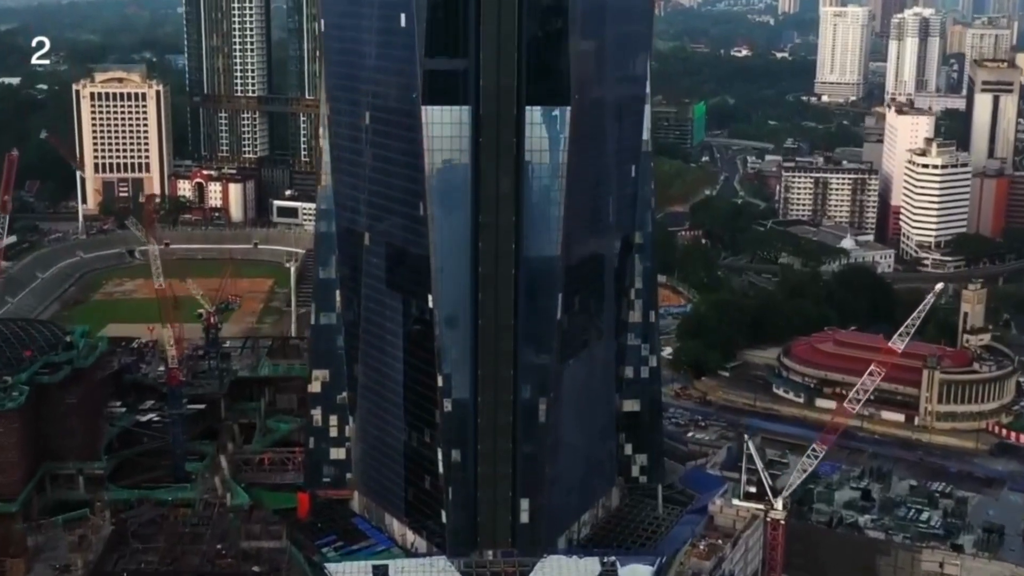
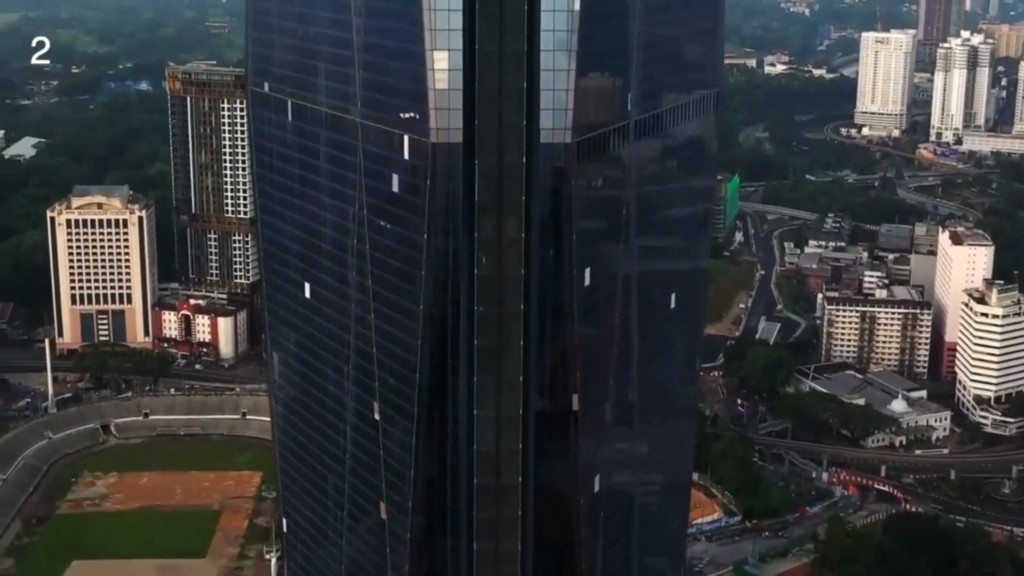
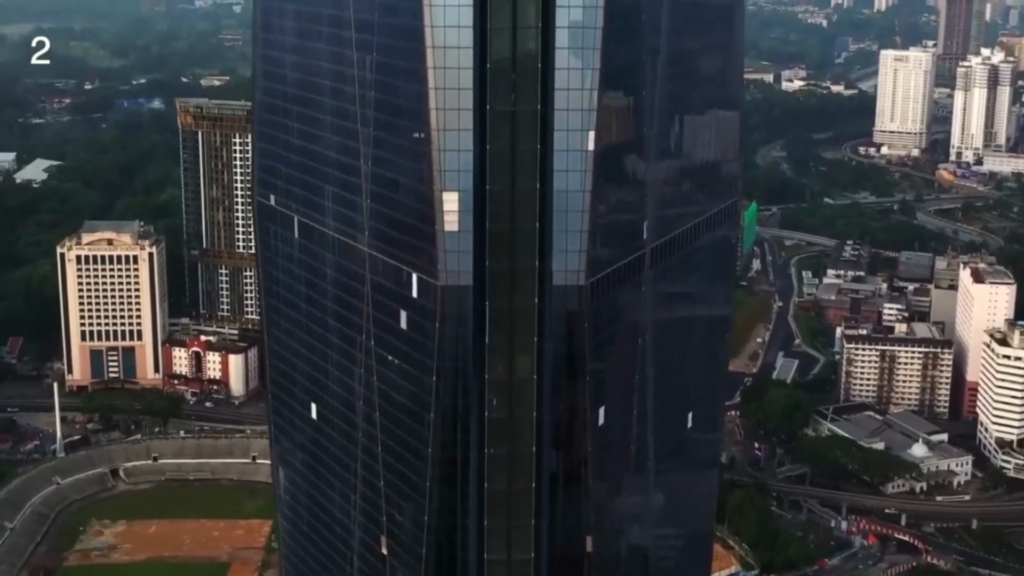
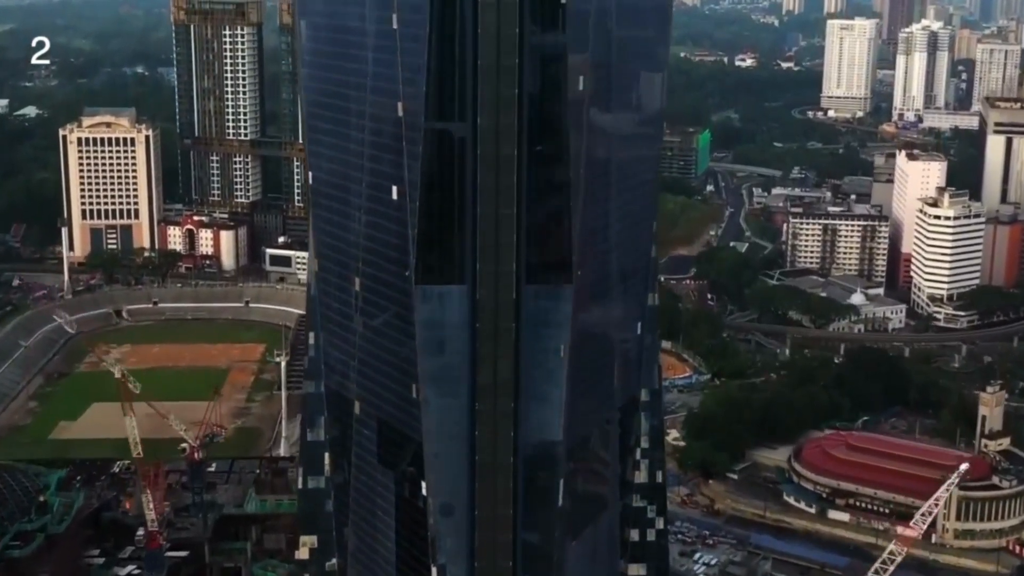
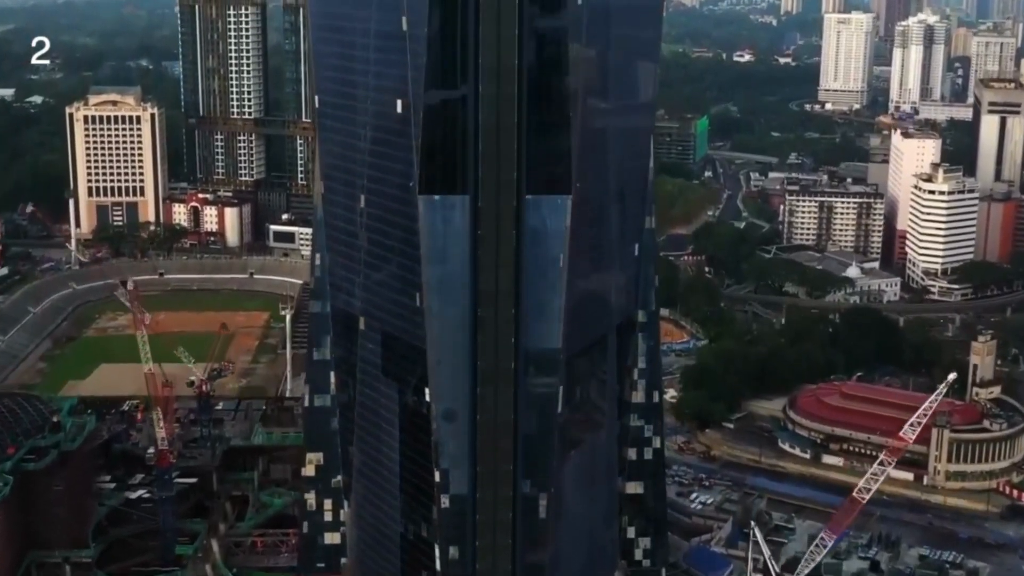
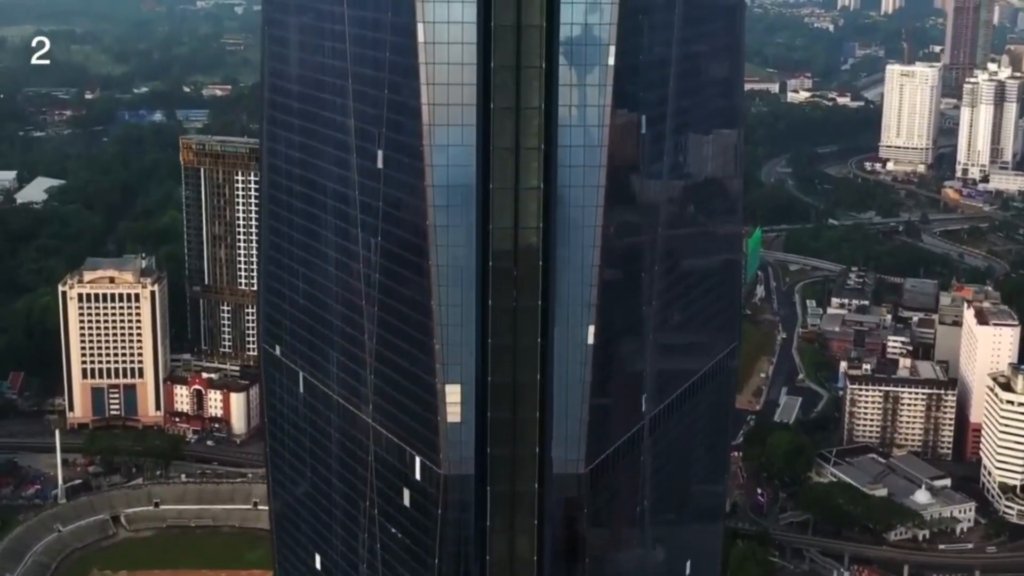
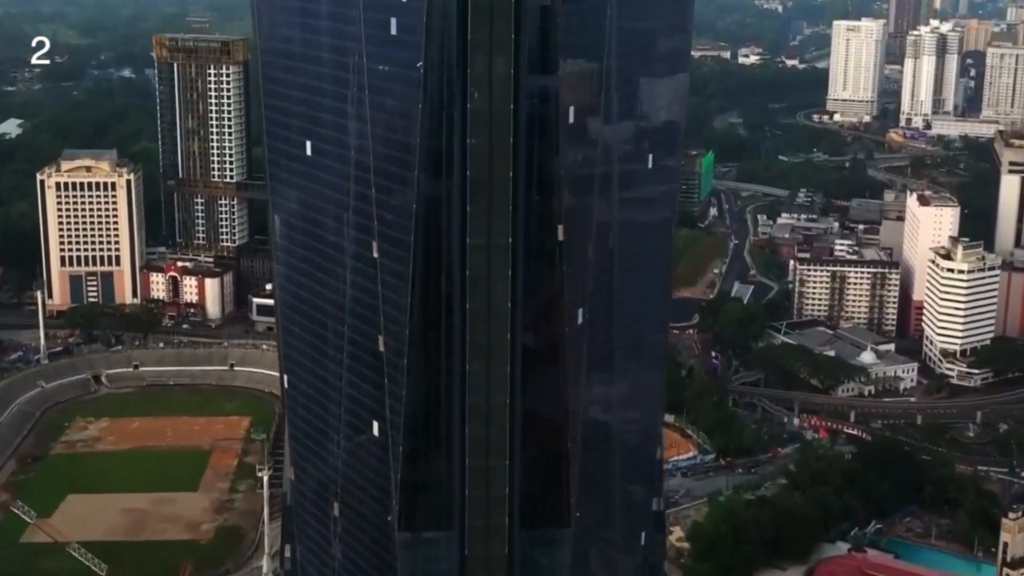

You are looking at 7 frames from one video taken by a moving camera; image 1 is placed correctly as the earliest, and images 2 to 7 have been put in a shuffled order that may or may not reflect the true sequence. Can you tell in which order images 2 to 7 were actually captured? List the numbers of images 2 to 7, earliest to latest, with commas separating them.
5, 4, 7, 2, 3, 6
